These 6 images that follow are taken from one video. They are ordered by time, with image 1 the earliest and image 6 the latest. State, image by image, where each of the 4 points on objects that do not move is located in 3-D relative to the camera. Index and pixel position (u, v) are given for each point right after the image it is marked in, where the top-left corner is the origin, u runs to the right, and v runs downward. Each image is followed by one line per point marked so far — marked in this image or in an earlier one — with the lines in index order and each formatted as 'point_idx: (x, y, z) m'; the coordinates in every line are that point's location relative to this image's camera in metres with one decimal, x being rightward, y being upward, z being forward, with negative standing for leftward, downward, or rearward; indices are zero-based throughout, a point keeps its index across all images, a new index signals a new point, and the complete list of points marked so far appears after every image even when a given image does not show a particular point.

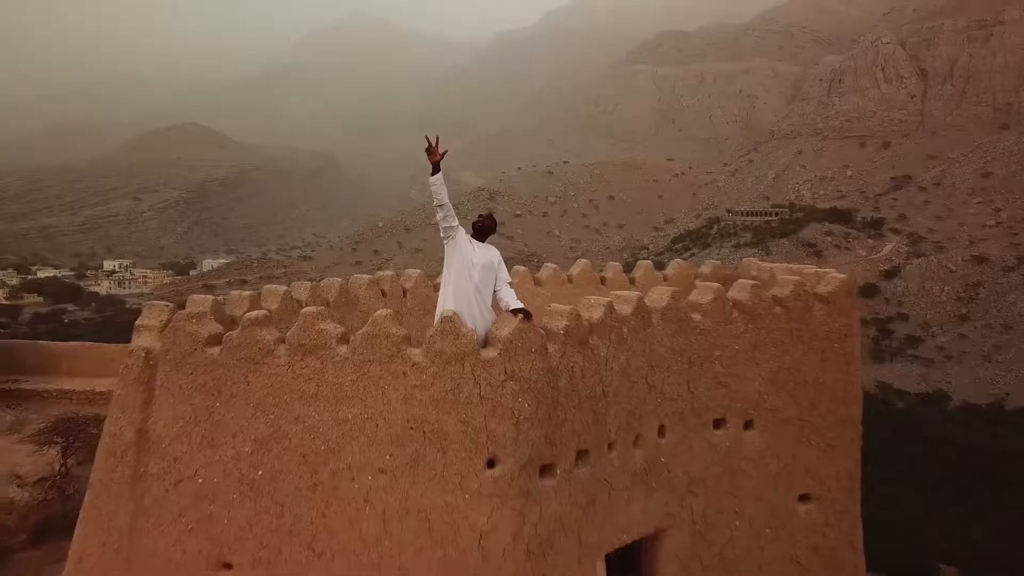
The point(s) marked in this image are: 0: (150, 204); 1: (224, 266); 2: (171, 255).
0: (-10.9, +2.5, +23.4) m
1: (-7.9, +0.6, +21.1) m
2: (-9.8, +1.0, +22.4) m
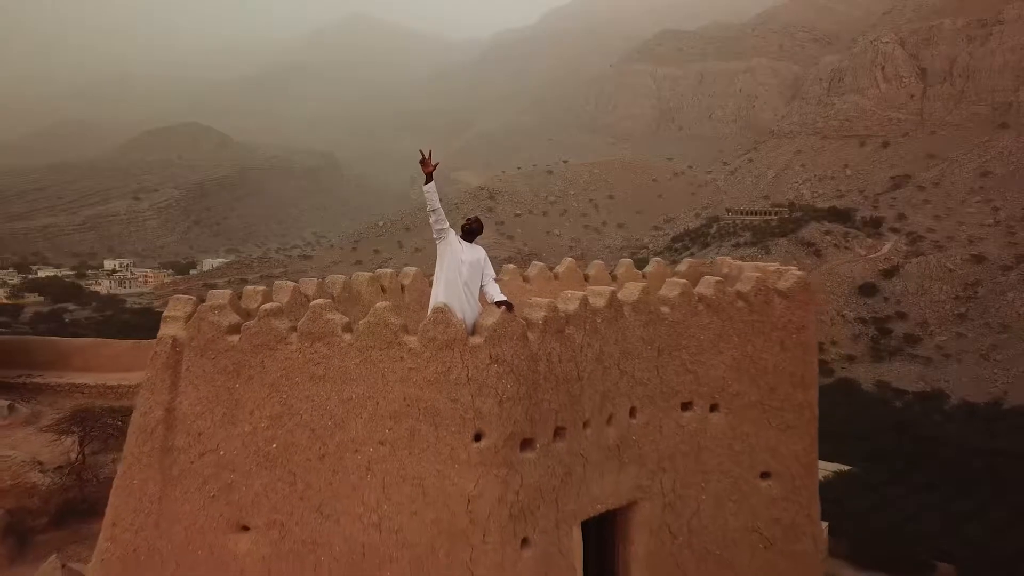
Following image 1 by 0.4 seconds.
0: (-10.9, +2.5, +23.6) m
1: (-7.9, +0.6, +21.2) m
2: (-9.8, +1.0, +22.5) m
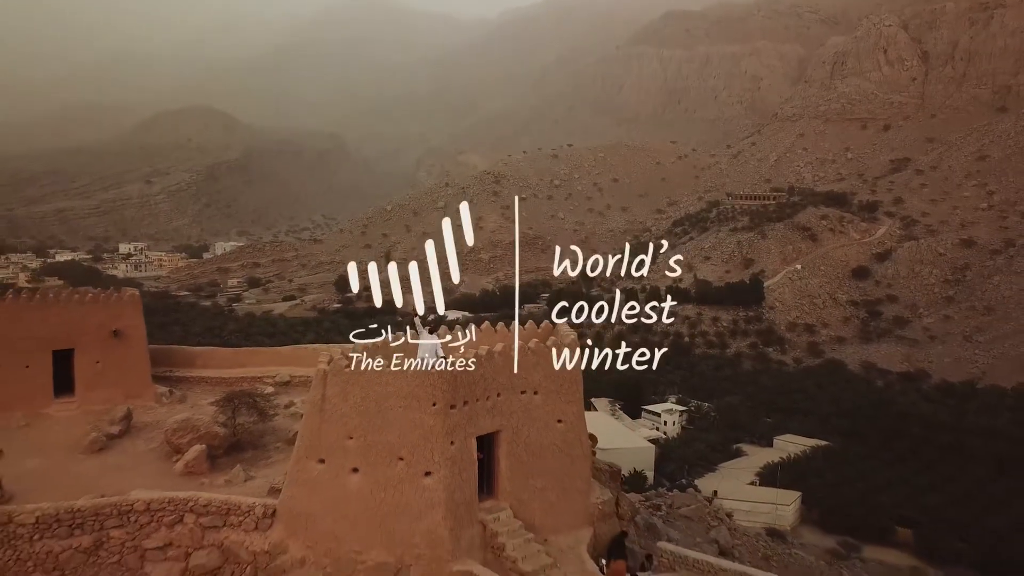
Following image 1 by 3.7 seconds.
0: (-10.9, +2.8, +25.5) m
1: (-8.0, +0.8, +23.2) m
2: (-9.8, +1.3, +24.5) m
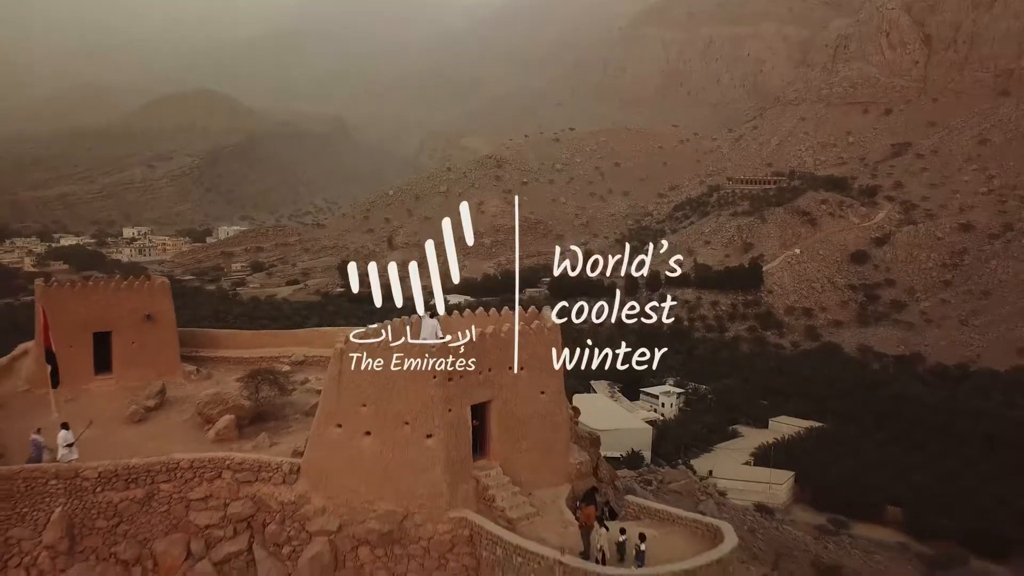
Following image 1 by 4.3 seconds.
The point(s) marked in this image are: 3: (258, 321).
0: (-10.9, +3.4, +26.0) m
1: (-7.9, +1.3, +23.7) m
2: (-9.8, +1.8, +25.0) m
3: (-5.3, -0.7, +16.4) m
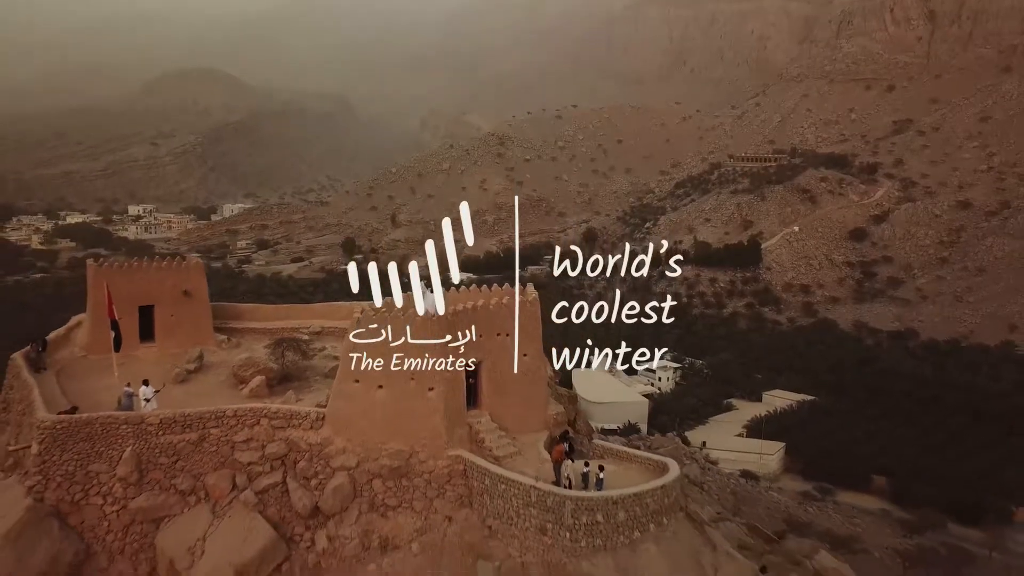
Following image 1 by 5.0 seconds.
0: (-10.9, +4.1, +26.7) m
1: (-7.9, +2.0, +24.4) m
2: (-9.8, +2.5, +25.7) m
3: (-5.3, -0.2, +17.2) m
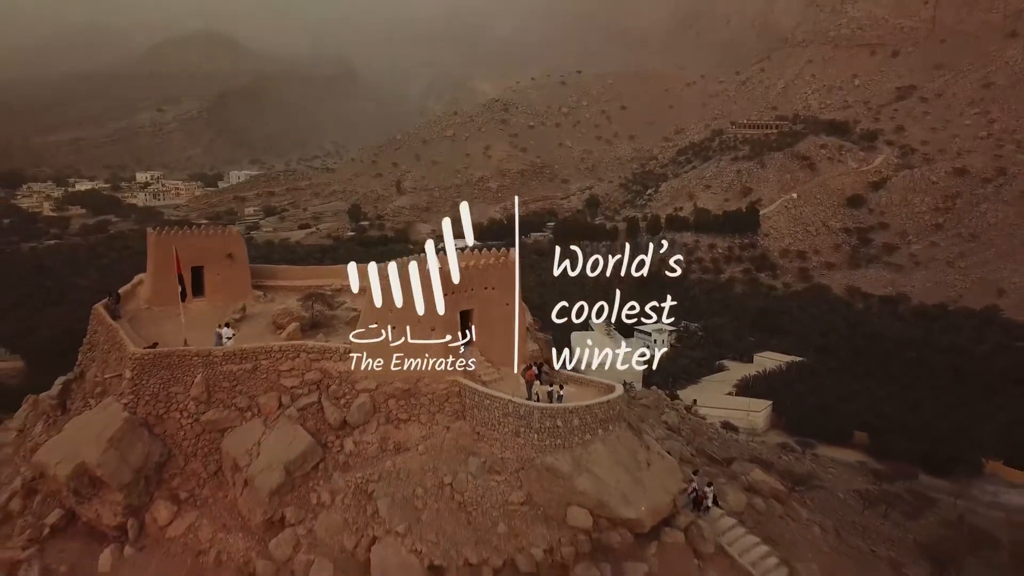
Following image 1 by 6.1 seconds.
0: (-10.9, +5.3, +27.8) m
1: (-7.9, +3.1, +25.6) m
2: (-9.8, +3.7, +26.9) m
3: (-5.4, +0.6, +18.5) m
